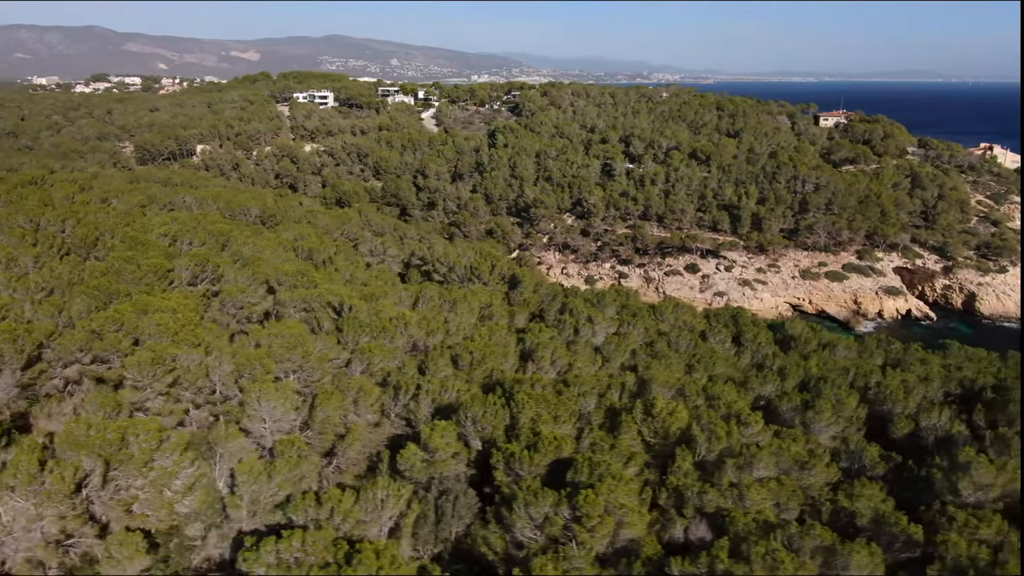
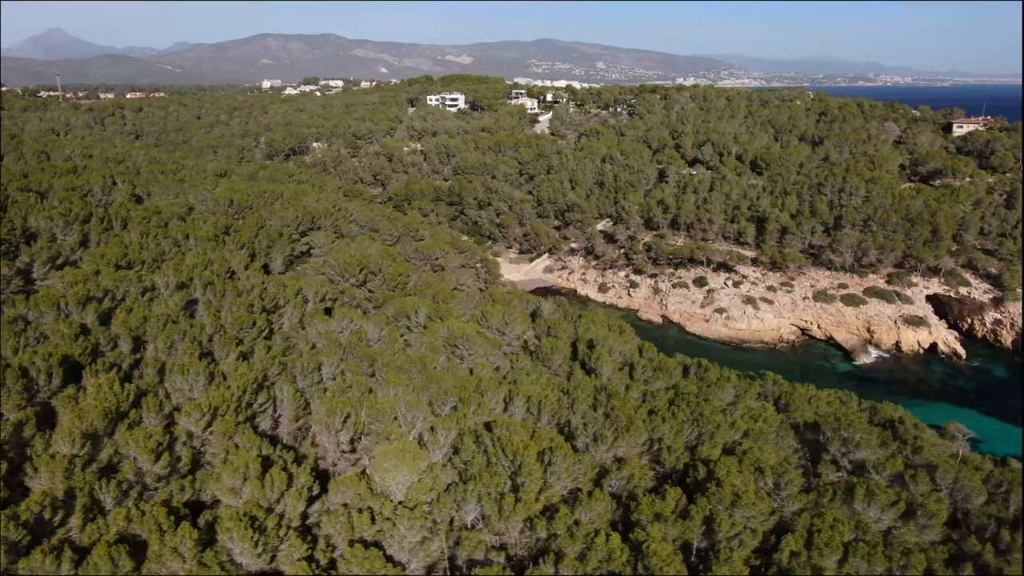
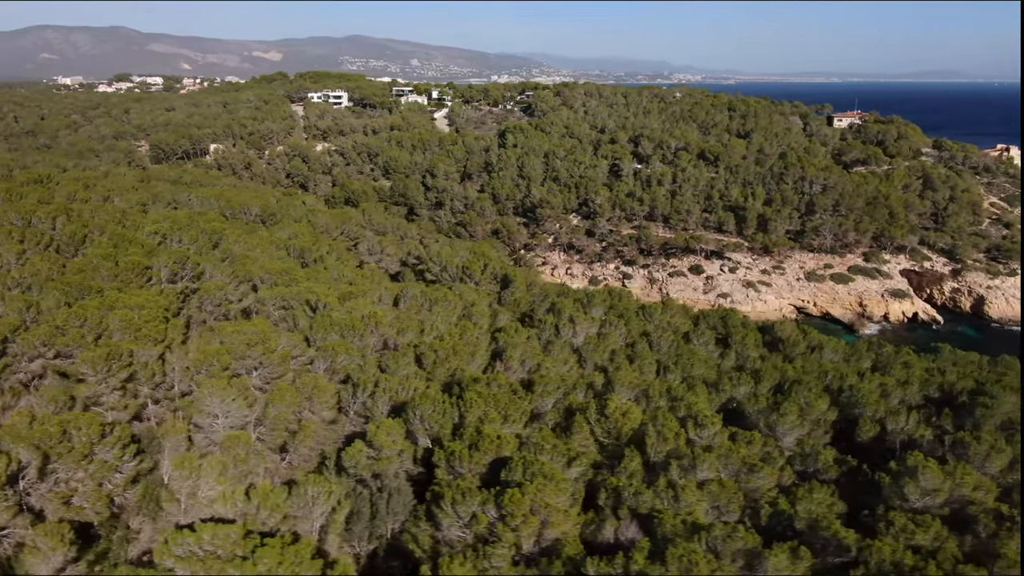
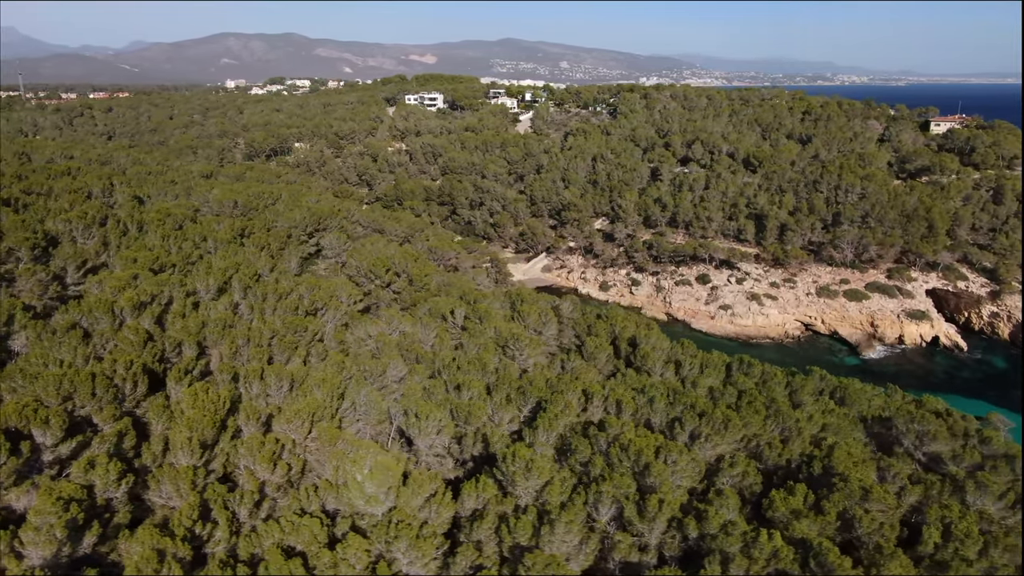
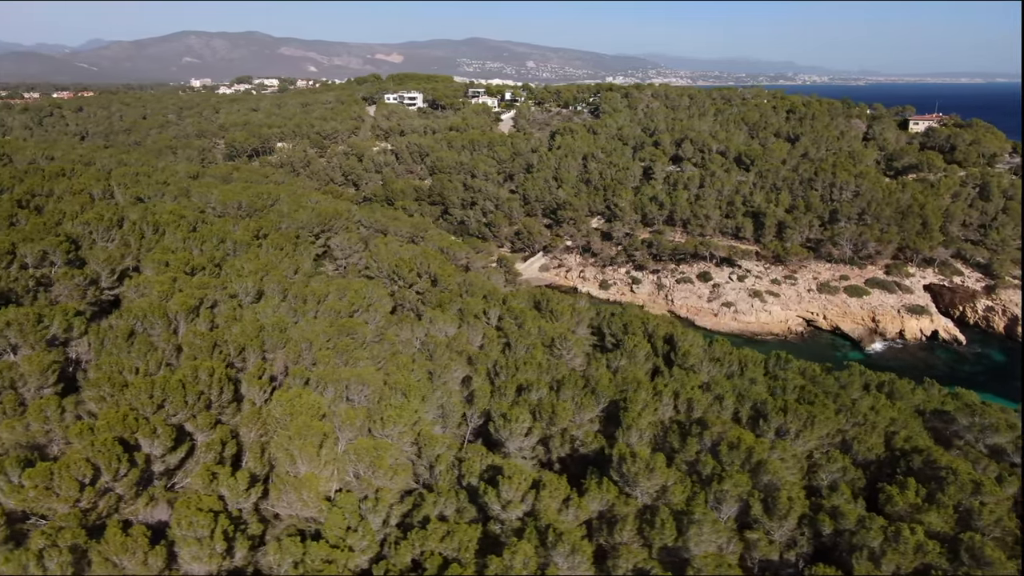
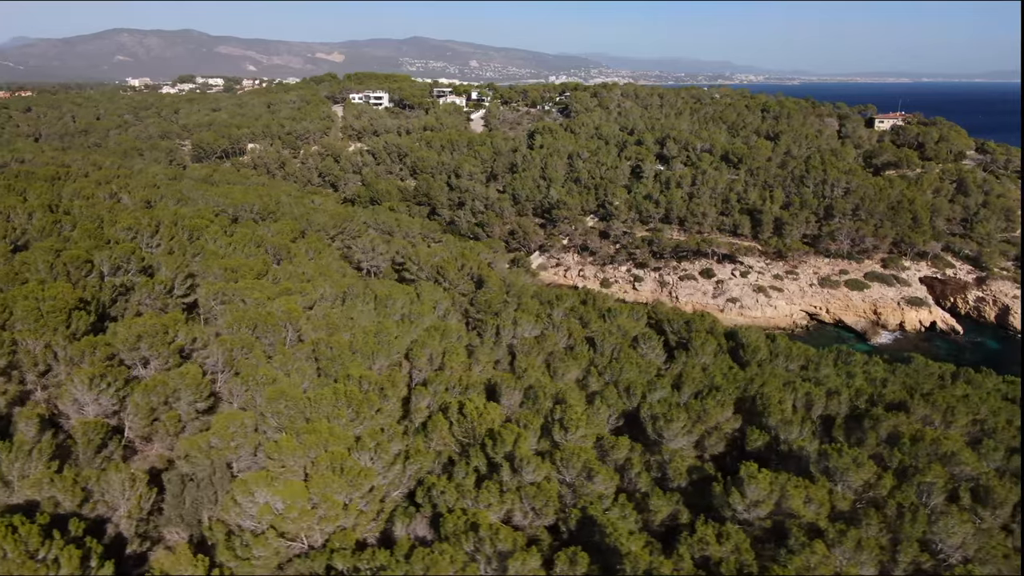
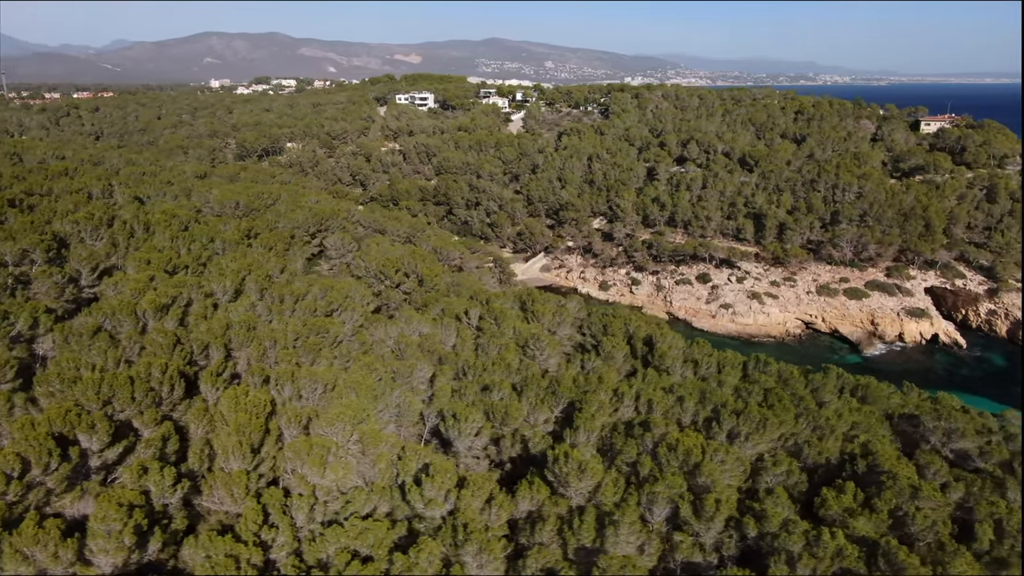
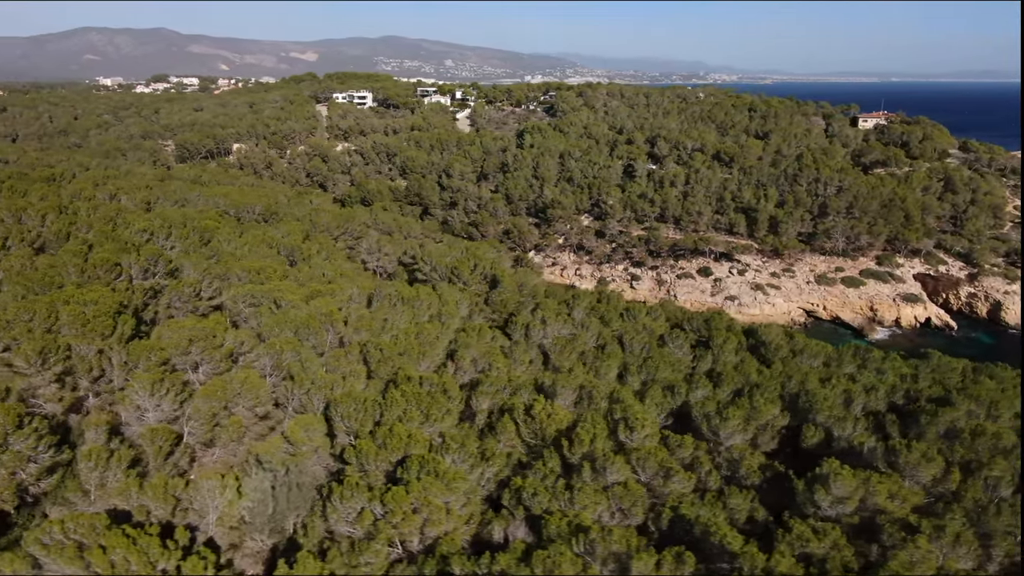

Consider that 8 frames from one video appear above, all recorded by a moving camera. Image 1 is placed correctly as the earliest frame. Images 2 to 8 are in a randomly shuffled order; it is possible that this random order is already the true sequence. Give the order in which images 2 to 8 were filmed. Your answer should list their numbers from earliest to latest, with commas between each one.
3, 8, 6, 5, 7, 4, 2
